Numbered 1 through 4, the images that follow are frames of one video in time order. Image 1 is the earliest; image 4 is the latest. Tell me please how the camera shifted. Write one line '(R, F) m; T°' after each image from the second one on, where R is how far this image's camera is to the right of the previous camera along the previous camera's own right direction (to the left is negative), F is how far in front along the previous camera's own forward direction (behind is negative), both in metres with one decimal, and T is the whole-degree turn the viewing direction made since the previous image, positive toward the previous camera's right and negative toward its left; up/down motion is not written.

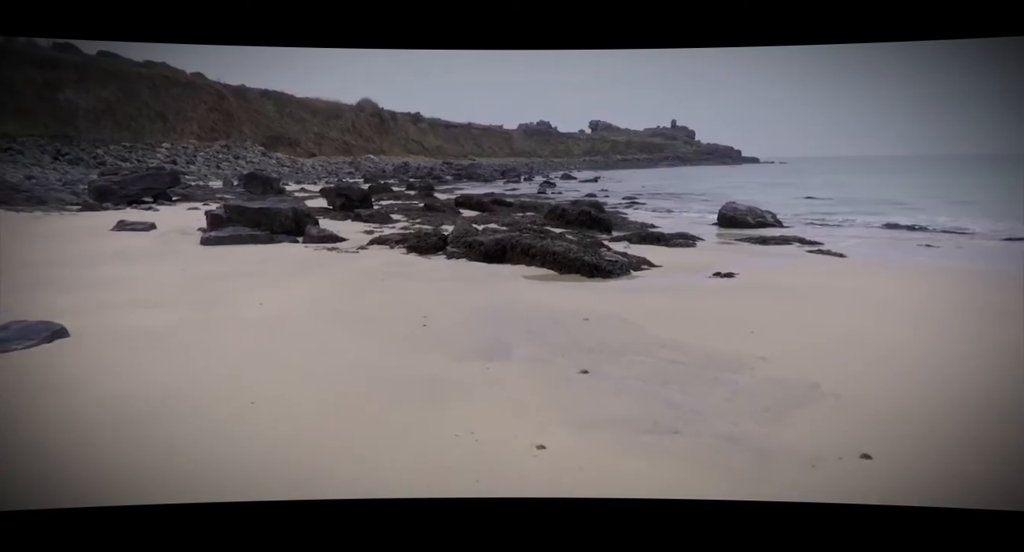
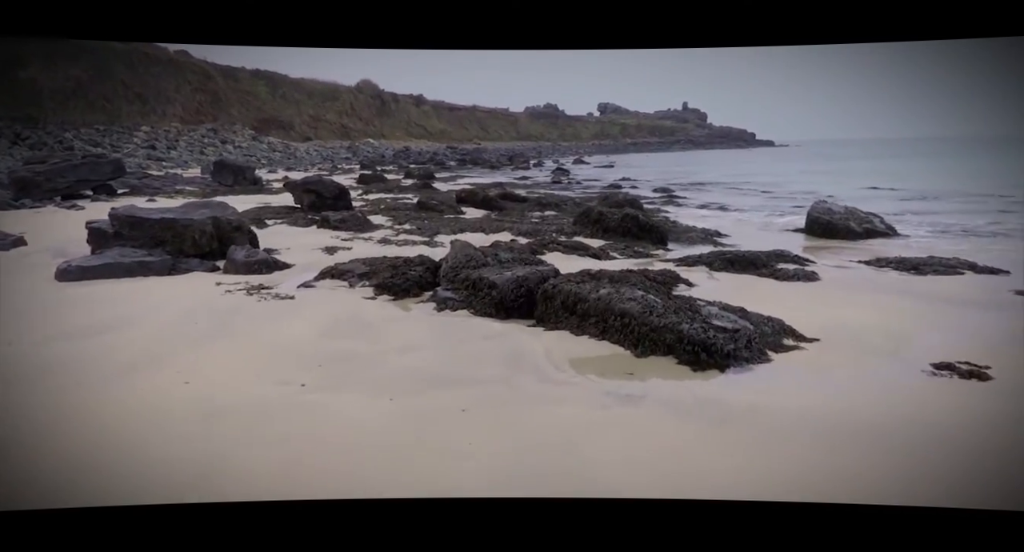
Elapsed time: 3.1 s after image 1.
(-0.1, +1.0) m; 0°
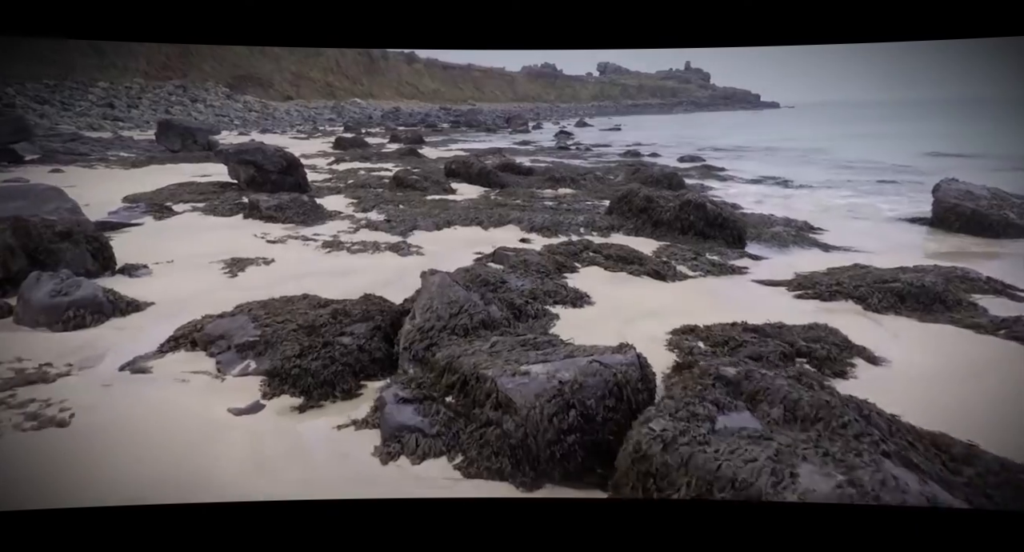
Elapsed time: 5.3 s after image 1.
(0.0, +0.8) m; 0°
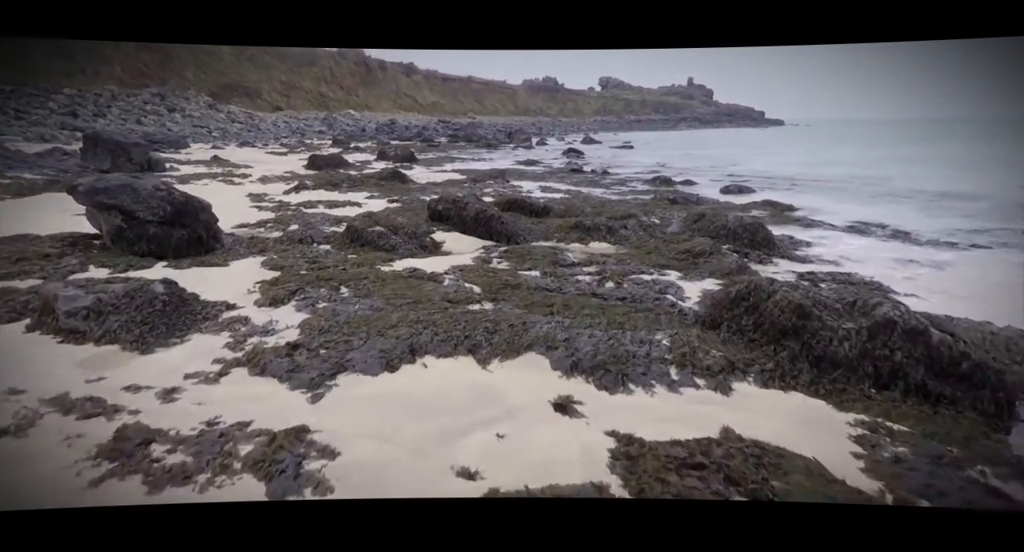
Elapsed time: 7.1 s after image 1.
(0.0, +1.0) m; 0°
